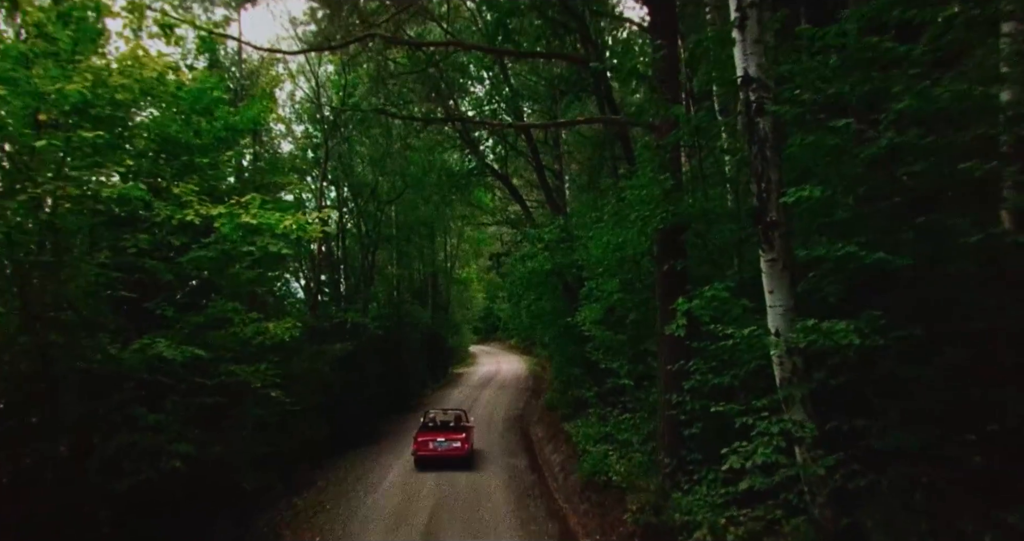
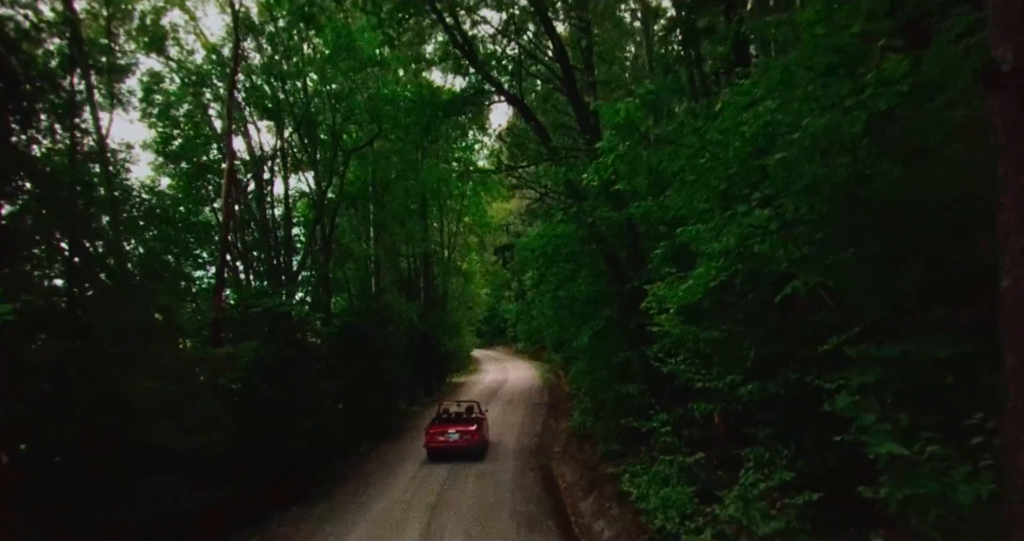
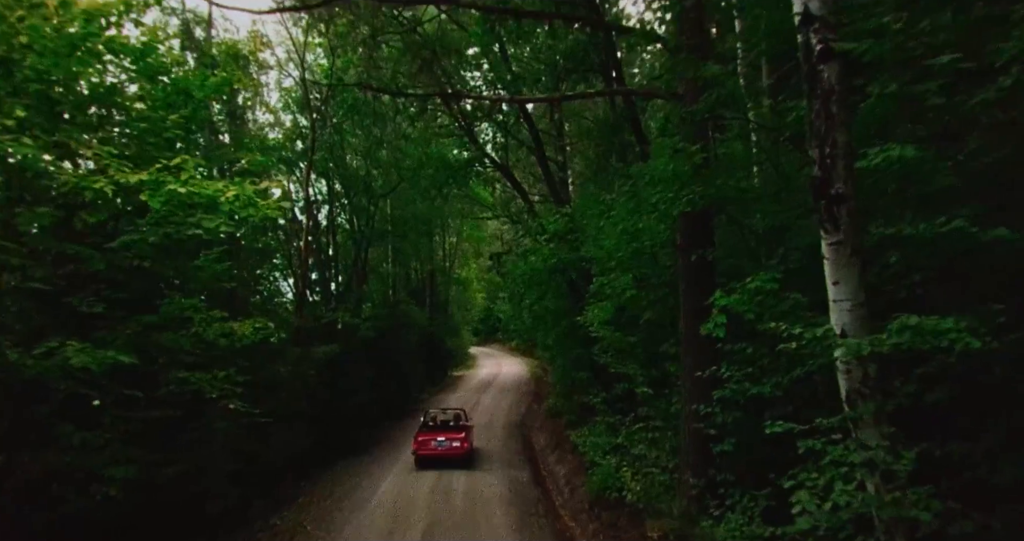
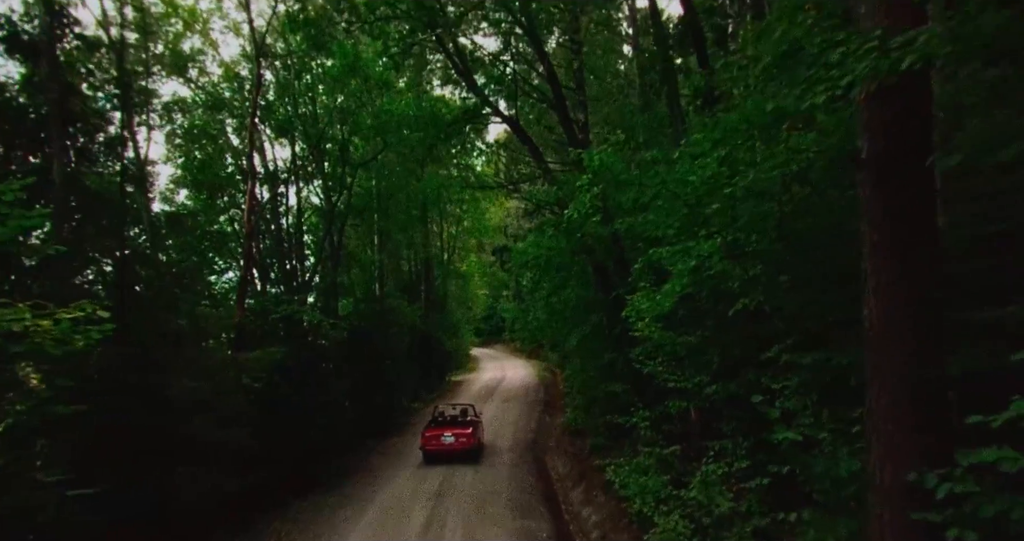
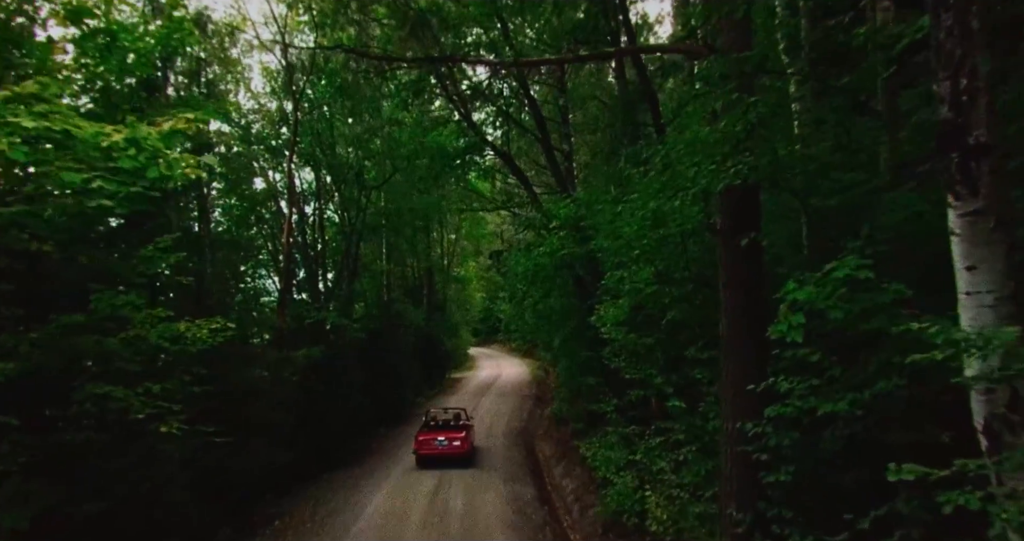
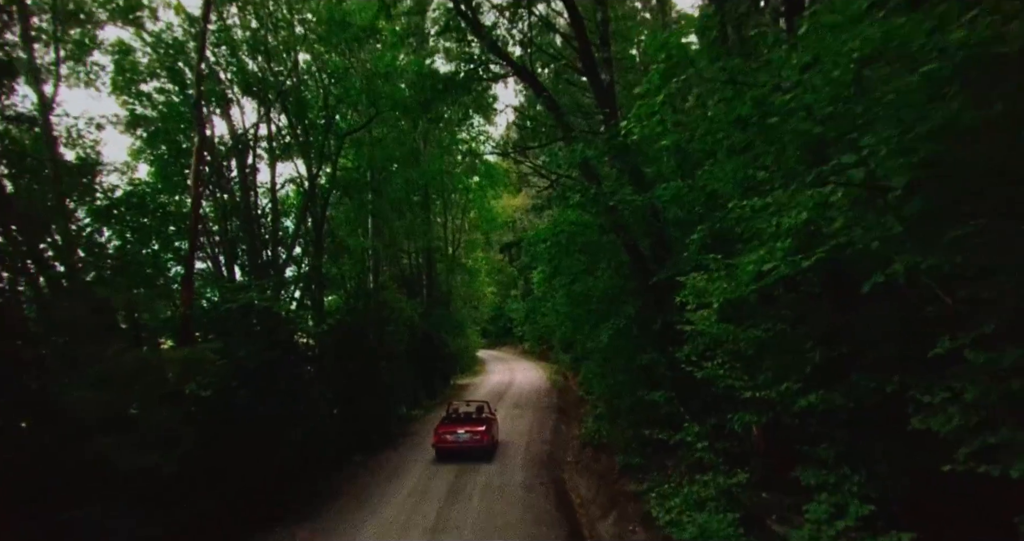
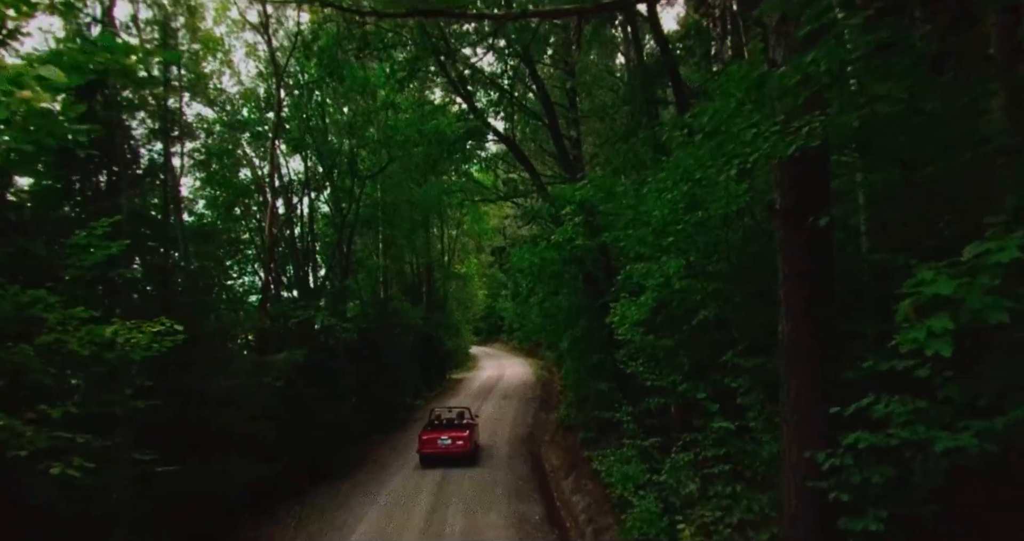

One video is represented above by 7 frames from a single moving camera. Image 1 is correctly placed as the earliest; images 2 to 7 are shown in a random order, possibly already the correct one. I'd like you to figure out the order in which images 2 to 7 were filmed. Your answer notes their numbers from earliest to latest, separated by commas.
3, 5, 7, 4, 2, 6
